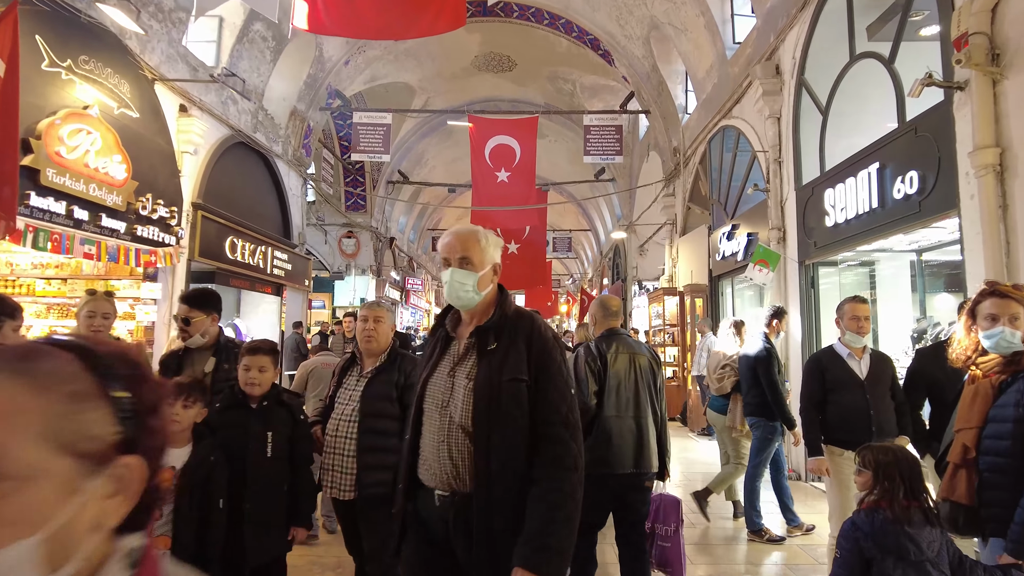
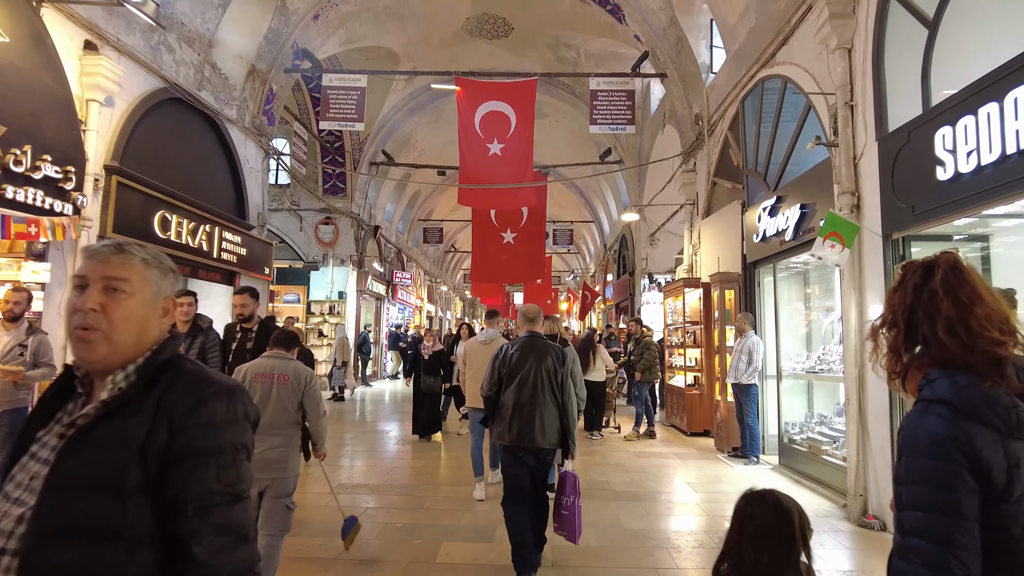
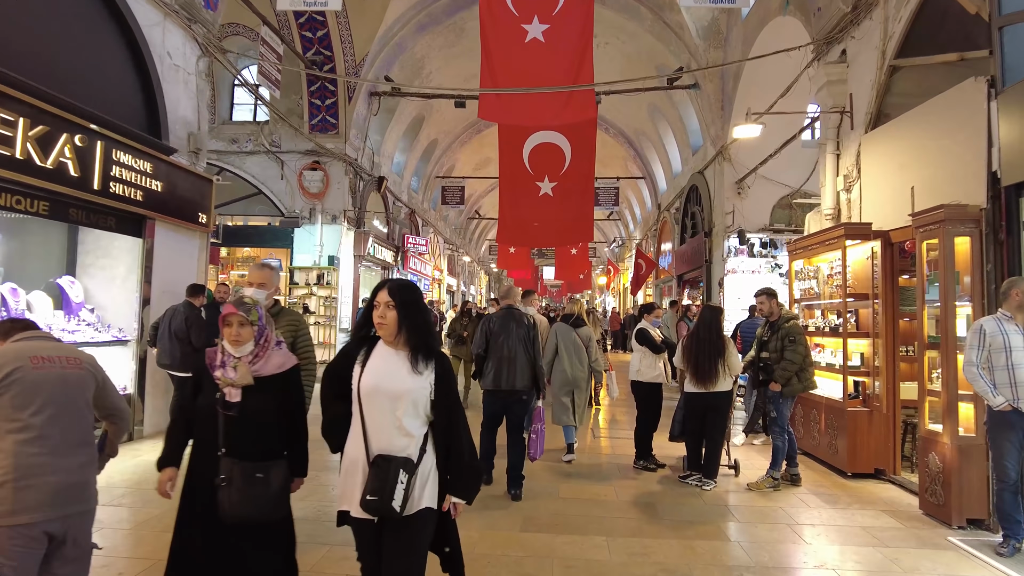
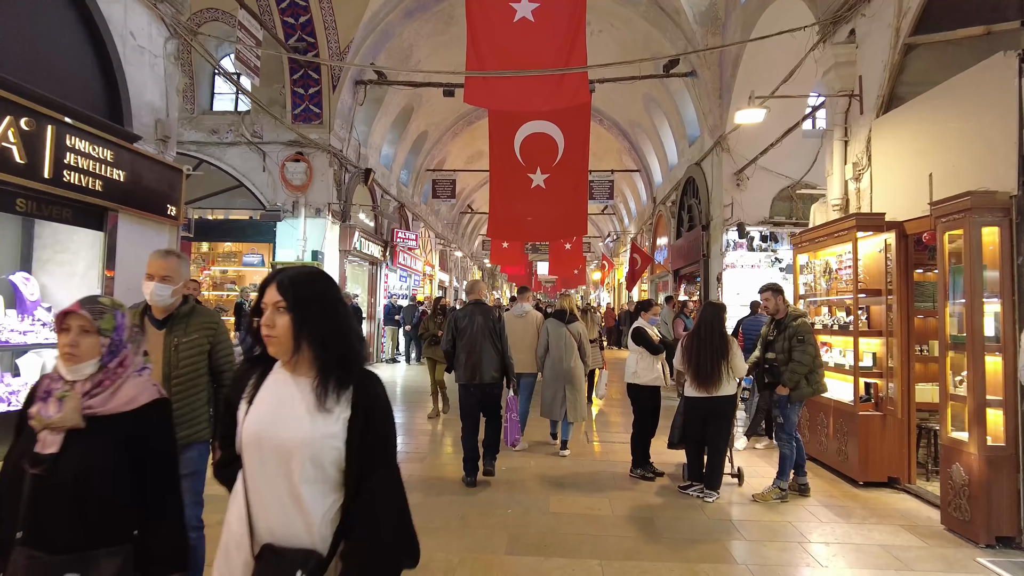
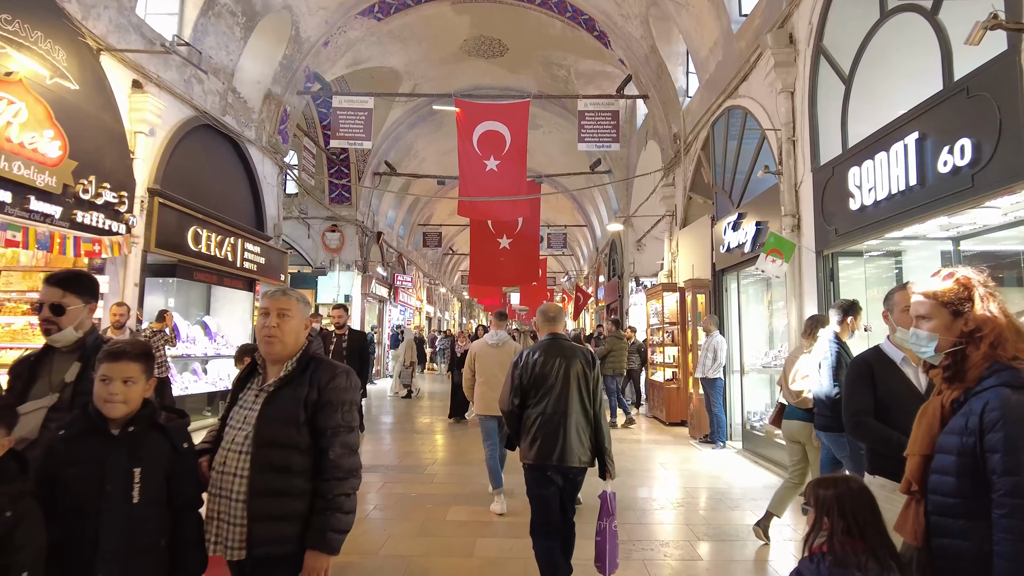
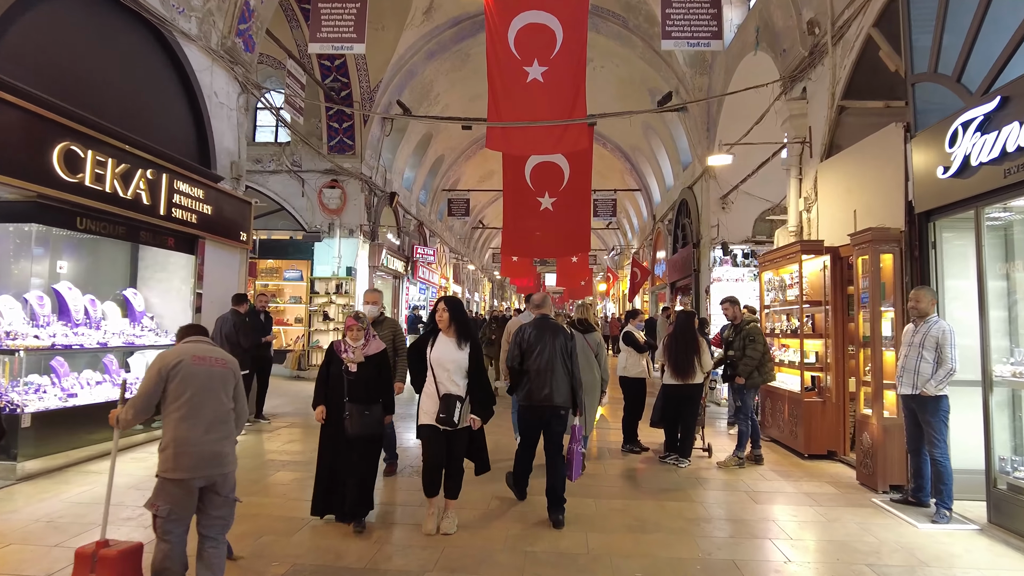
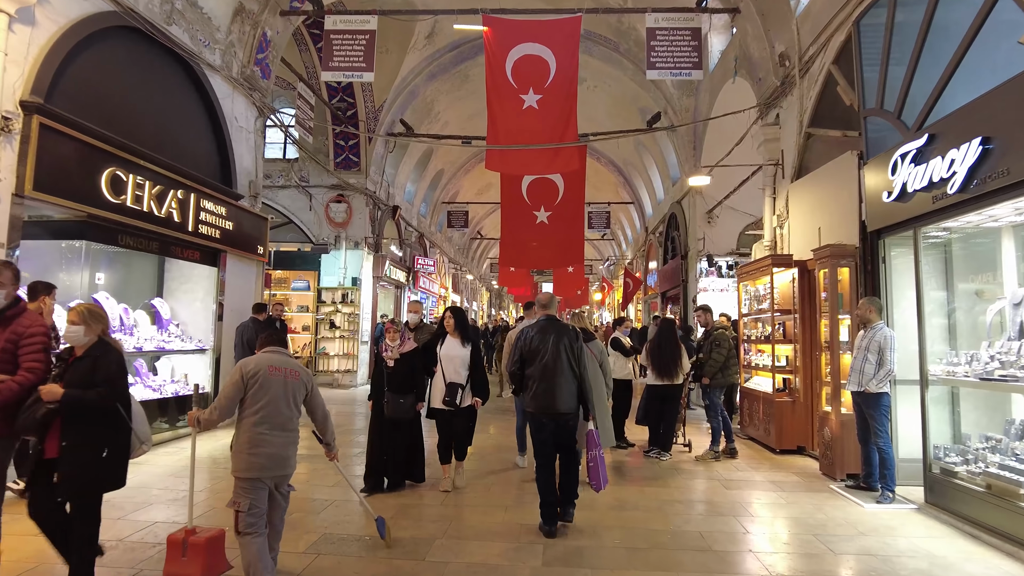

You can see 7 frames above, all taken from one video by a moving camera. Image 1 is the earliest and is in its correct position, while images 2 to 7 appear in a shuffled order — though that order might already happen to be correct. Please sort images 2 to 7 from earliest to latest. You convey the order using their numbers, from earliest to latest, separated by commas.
5, 2, 7, 6, 3, 4
